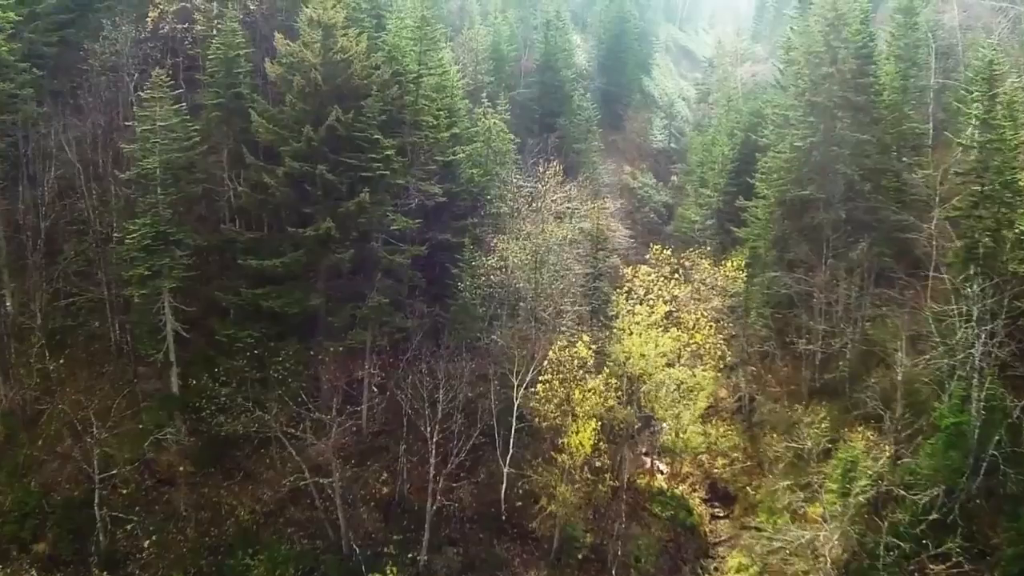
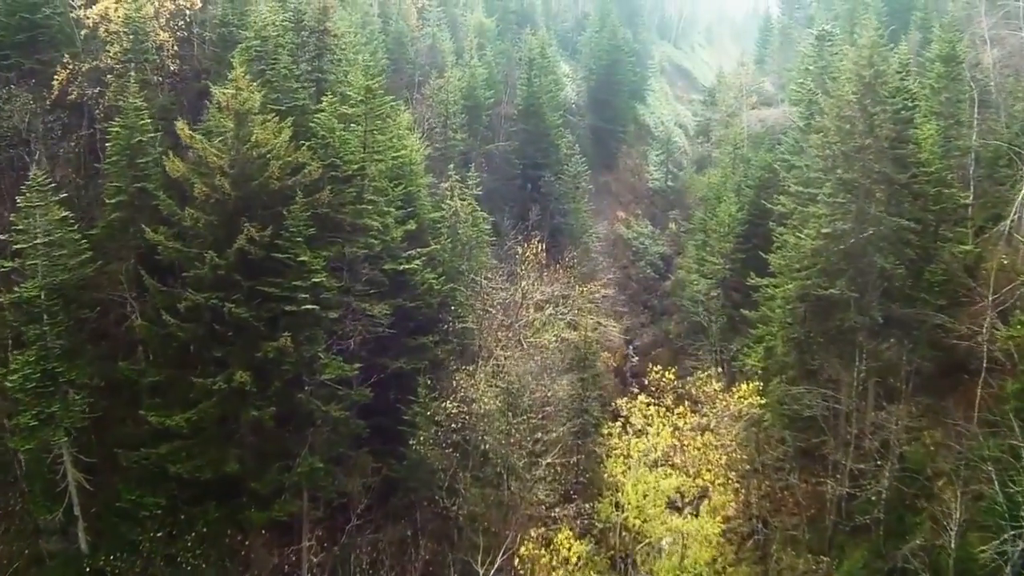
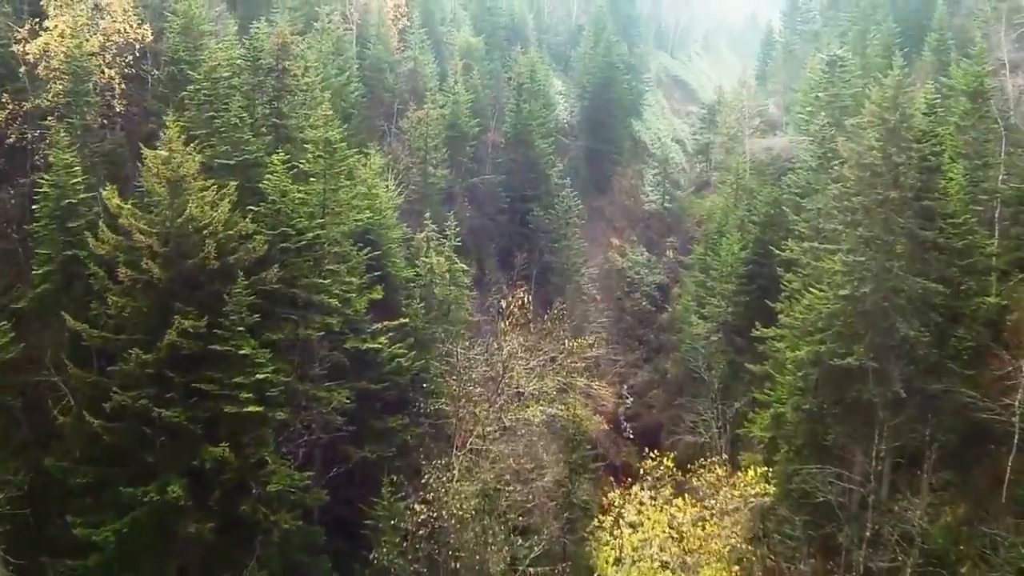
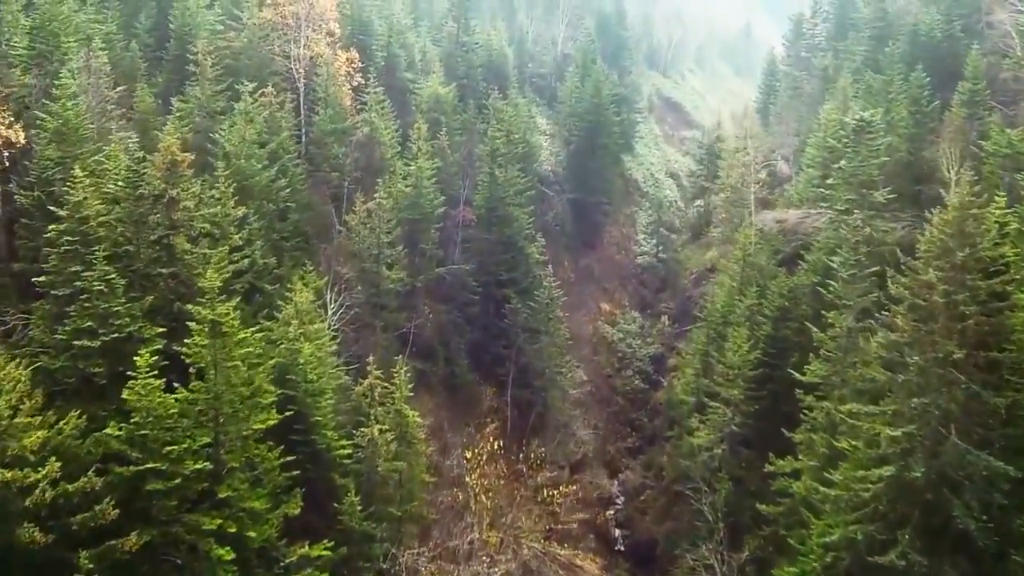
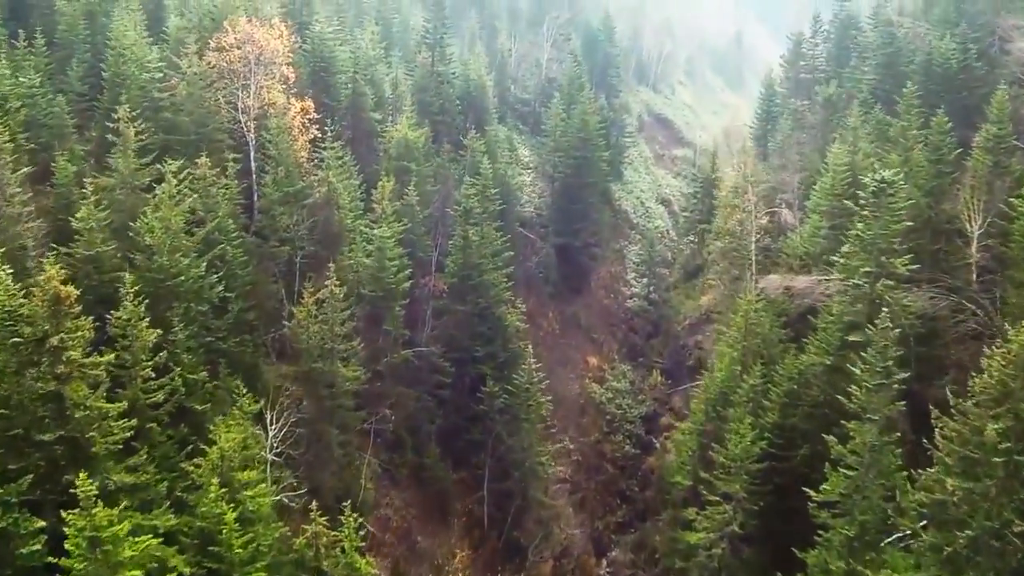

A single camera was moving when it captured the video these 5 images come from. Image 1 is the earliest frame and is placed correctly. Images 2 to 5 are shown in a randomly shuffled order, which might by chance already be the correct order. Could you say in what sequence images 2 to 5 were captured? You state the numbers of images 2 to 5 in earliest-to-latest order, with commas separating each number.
2, 3, 4, 5
